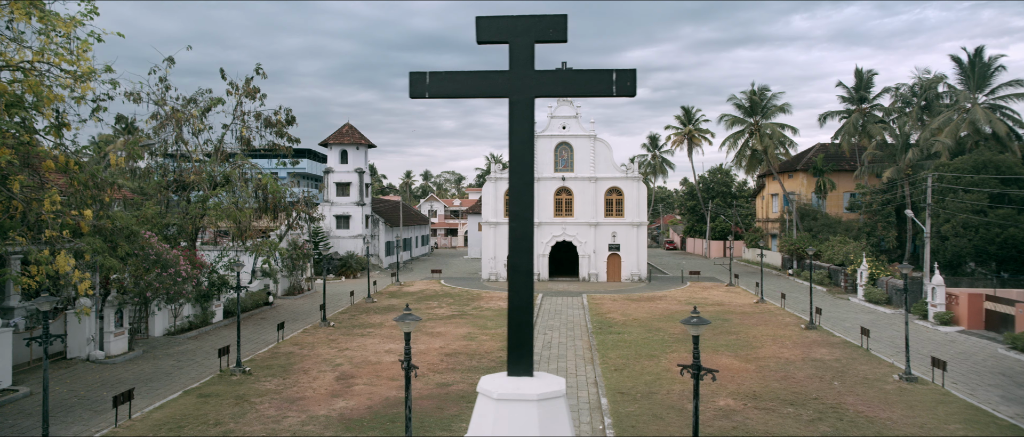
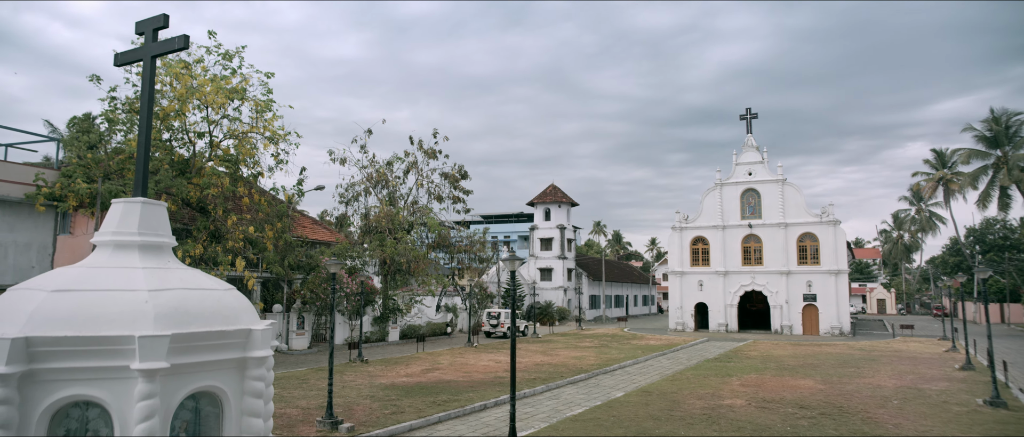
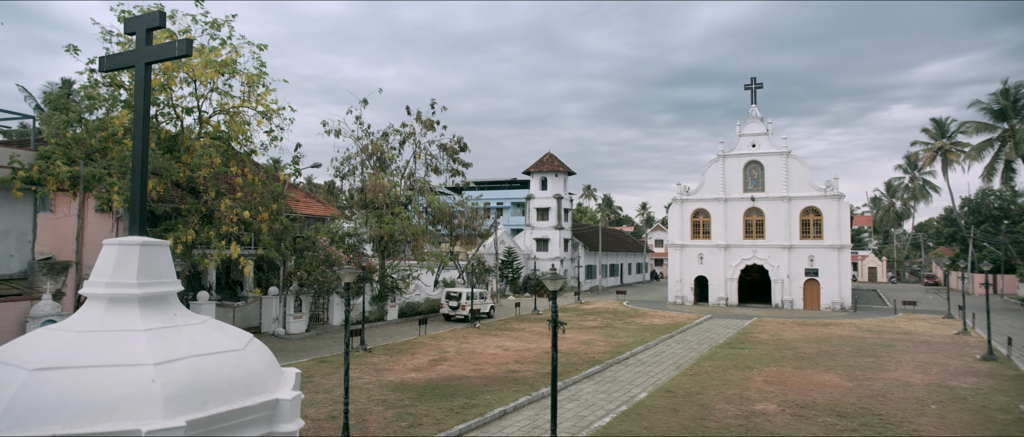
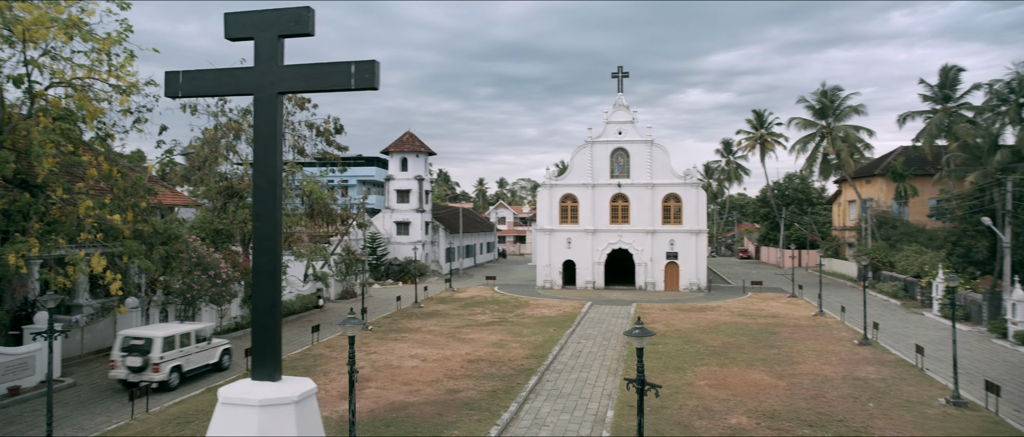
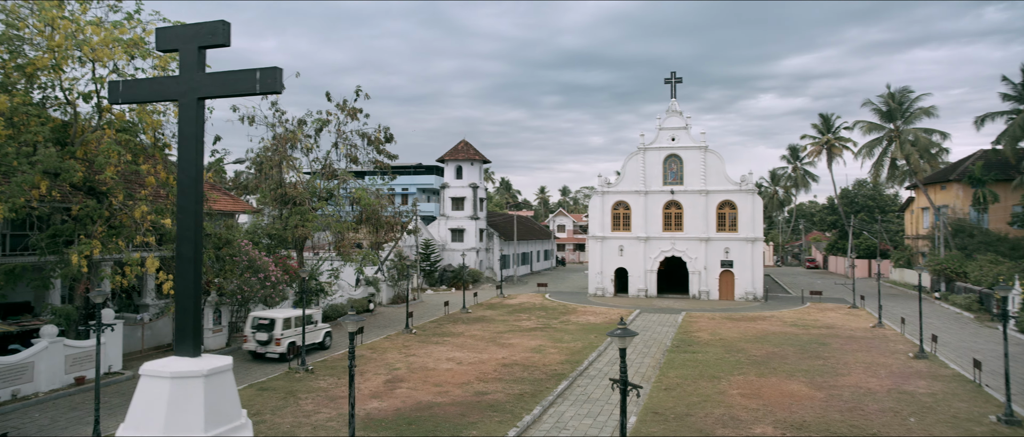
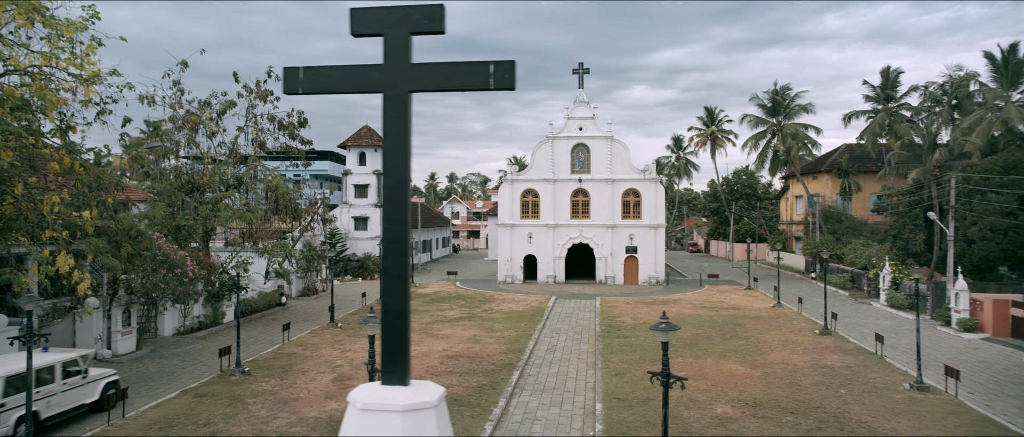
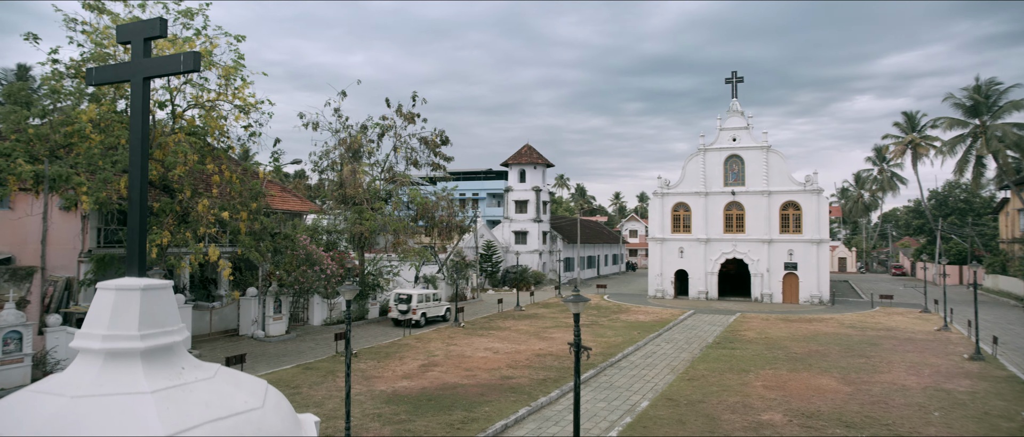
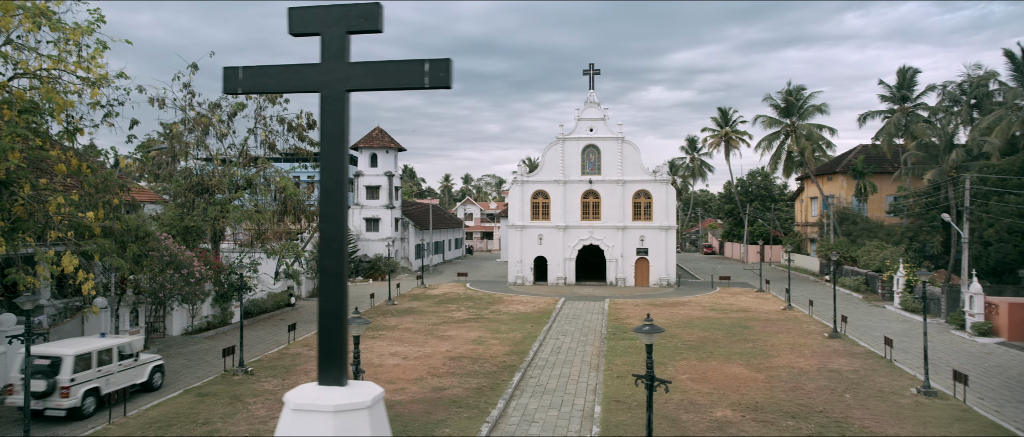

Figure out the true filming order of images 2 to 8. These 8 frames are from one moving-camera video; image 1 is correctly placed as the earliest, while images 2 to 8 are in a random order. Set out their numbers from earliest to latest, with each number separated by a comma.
6, 8, 4, 5, 7, 3, 2
